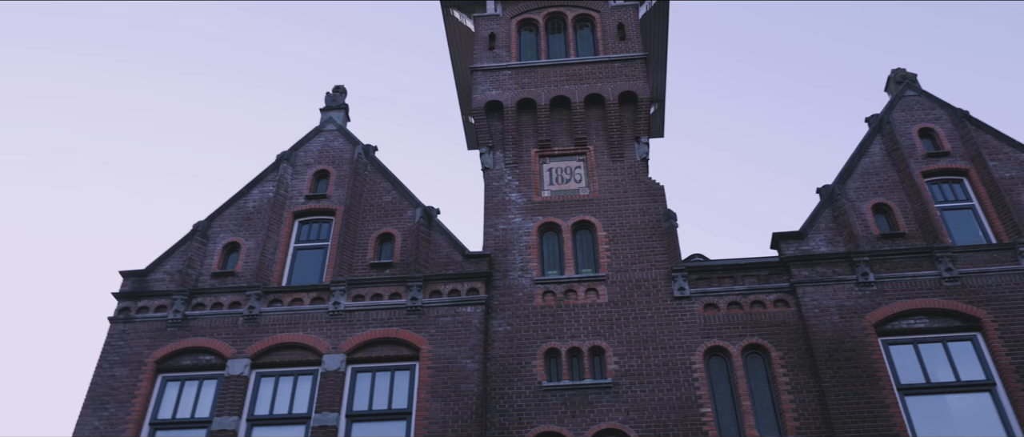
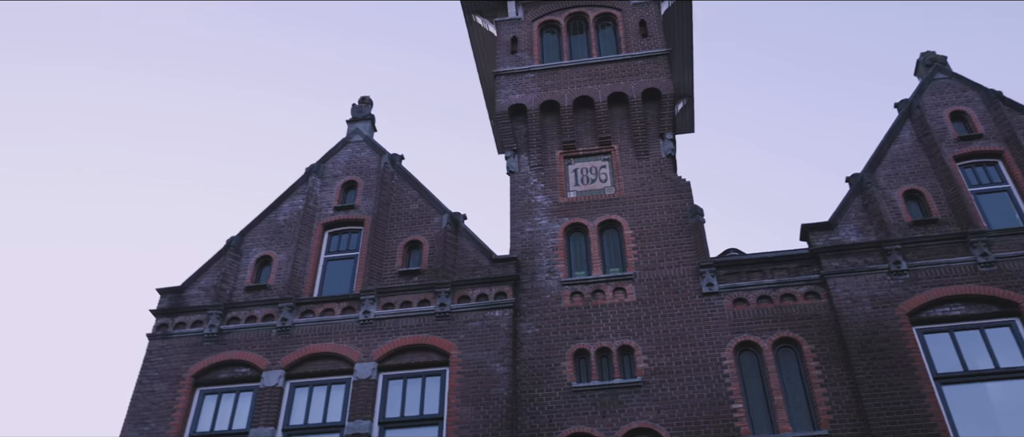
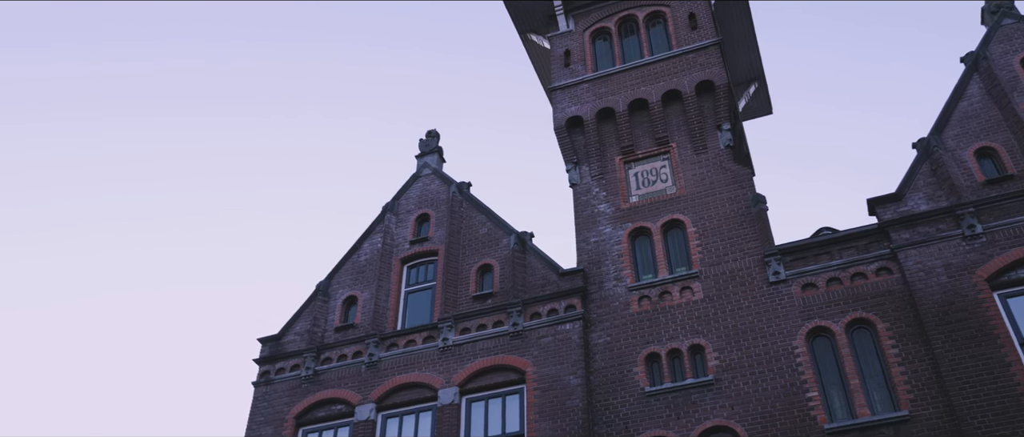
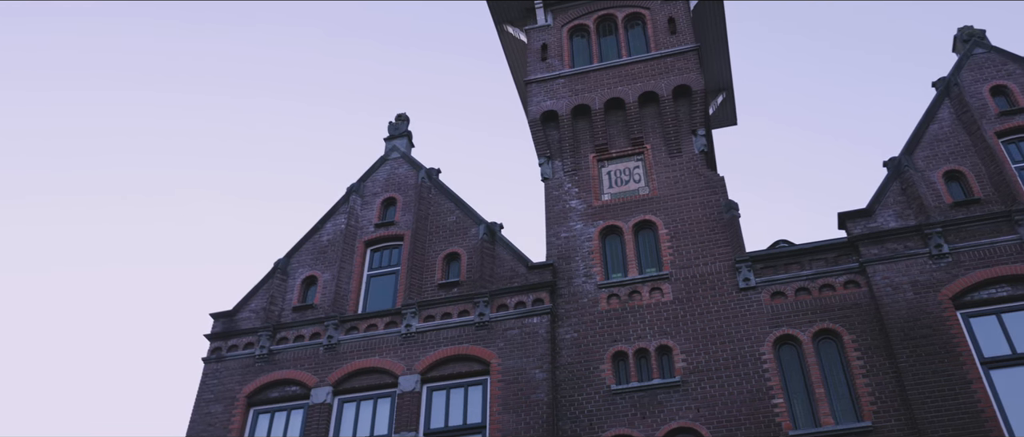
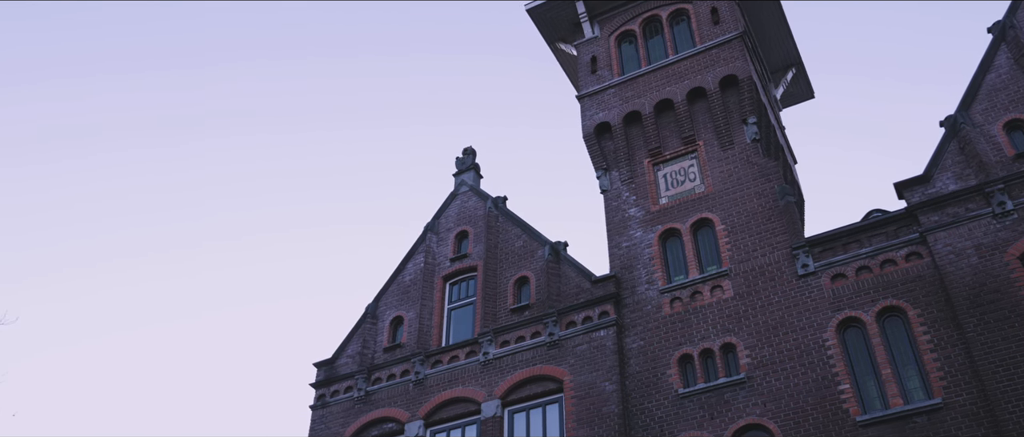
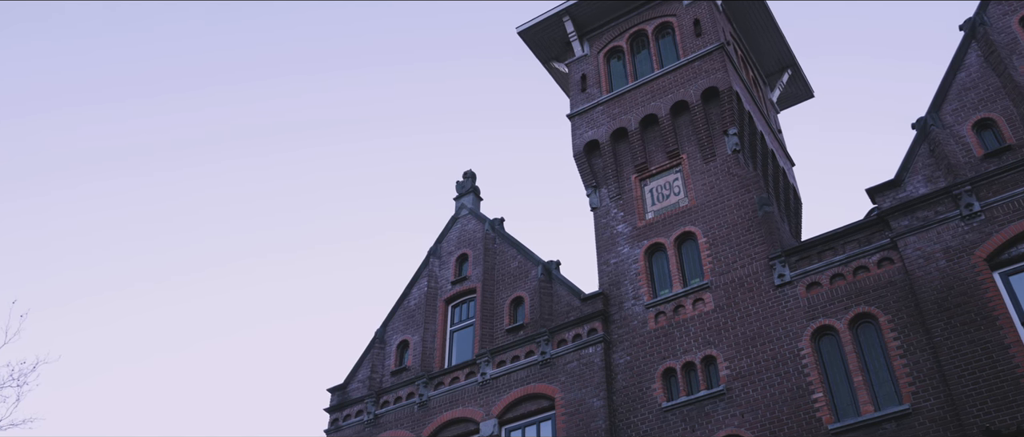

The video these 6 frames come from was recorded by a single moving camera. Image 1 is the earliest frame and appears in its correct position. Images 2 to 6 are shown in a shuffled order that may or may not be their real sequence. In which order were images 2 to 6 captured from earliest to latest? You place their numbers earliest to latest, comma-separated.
2, 4, 3, 5, 6
